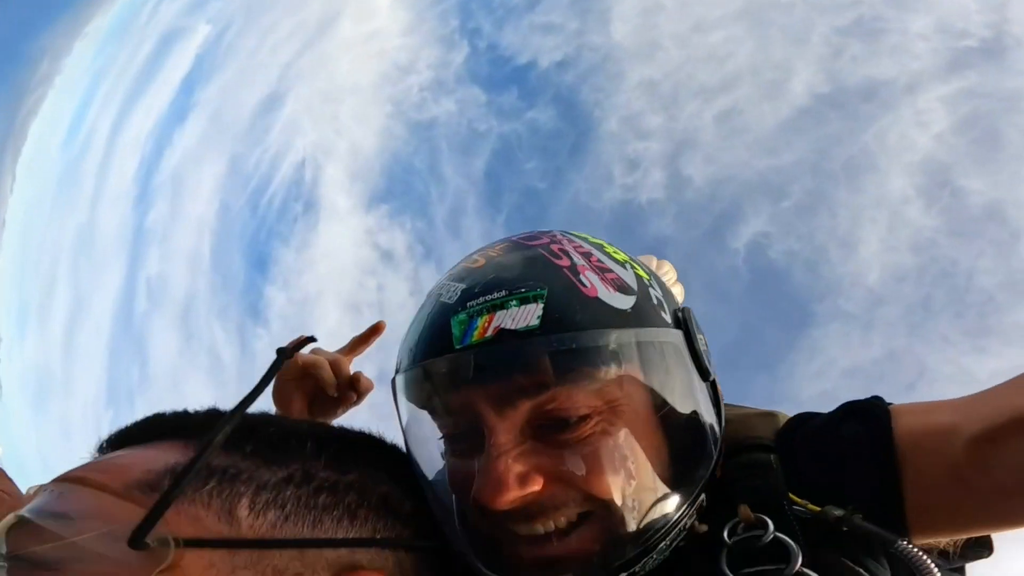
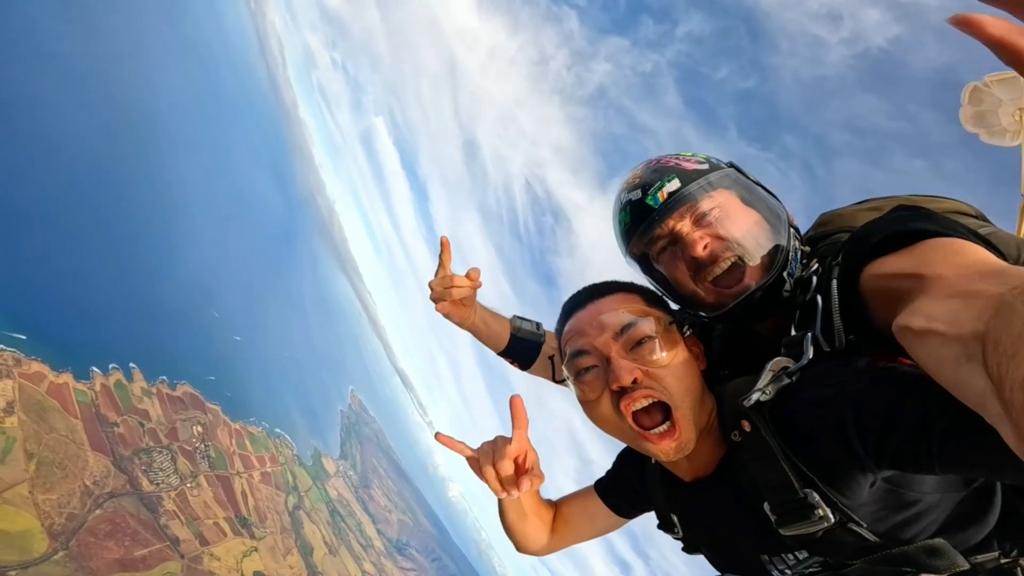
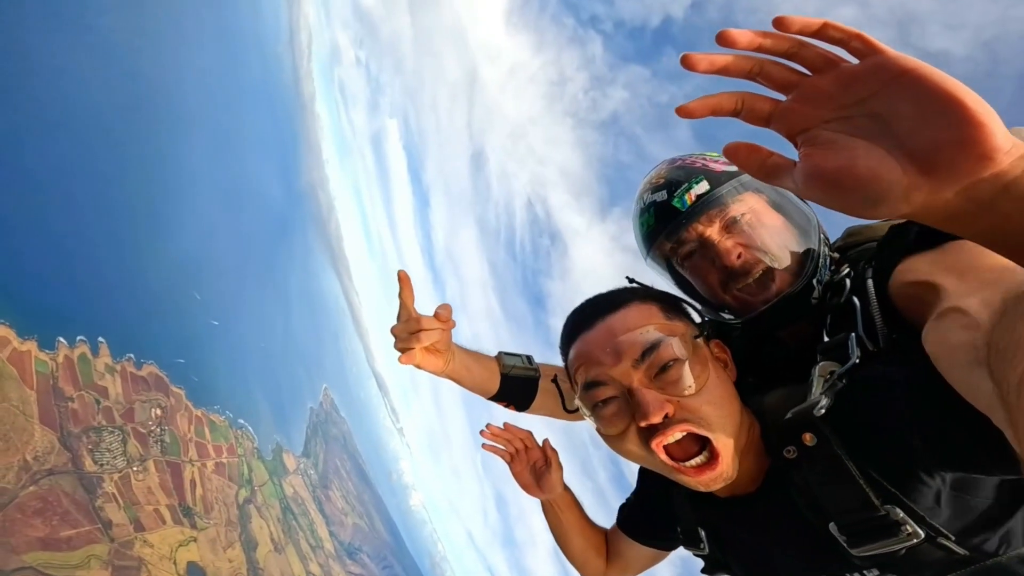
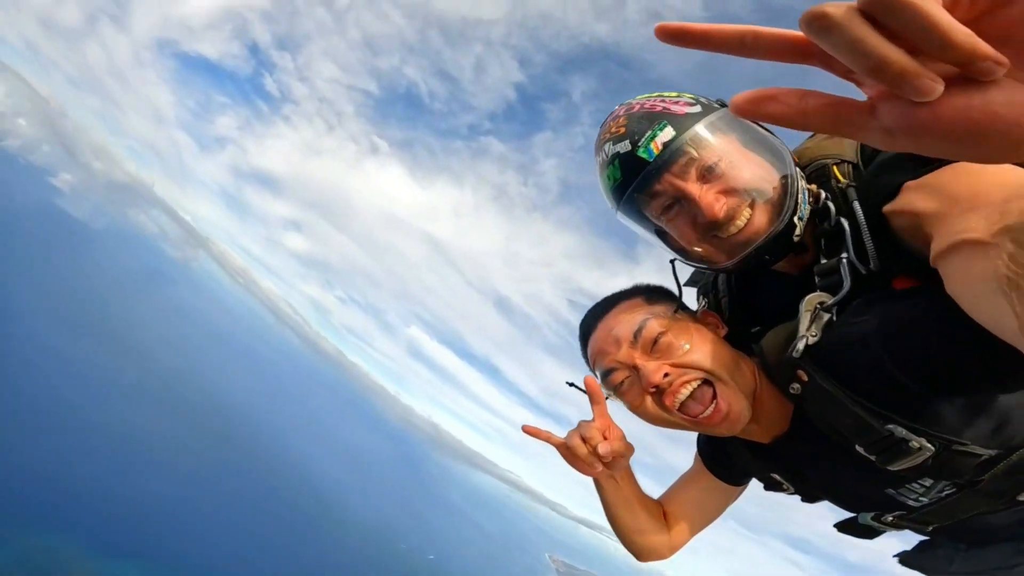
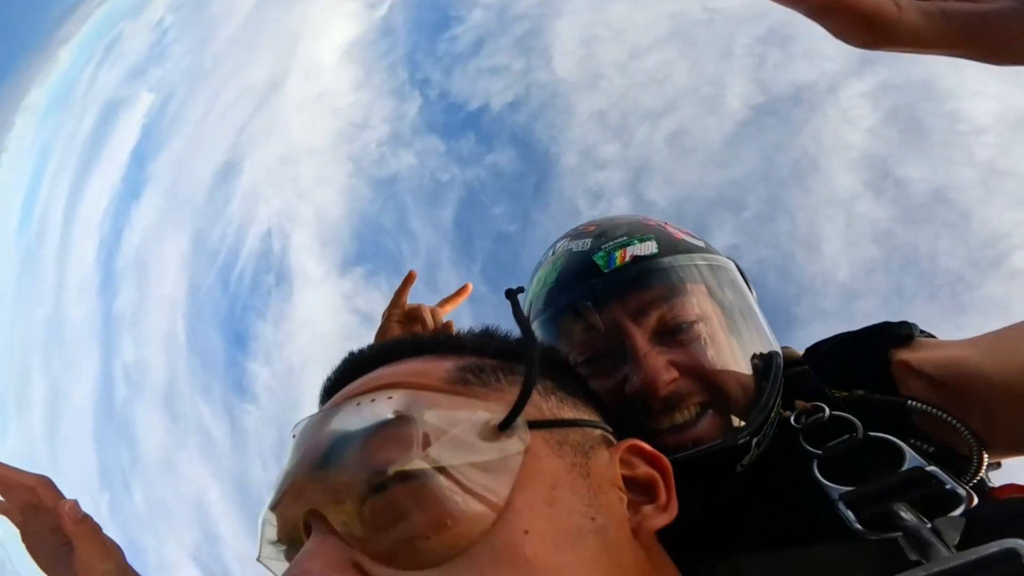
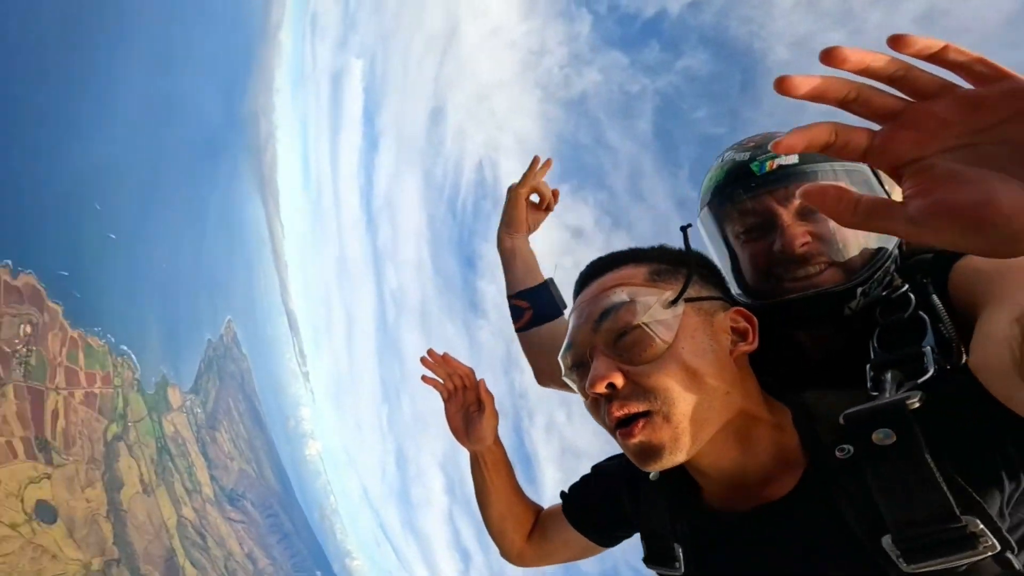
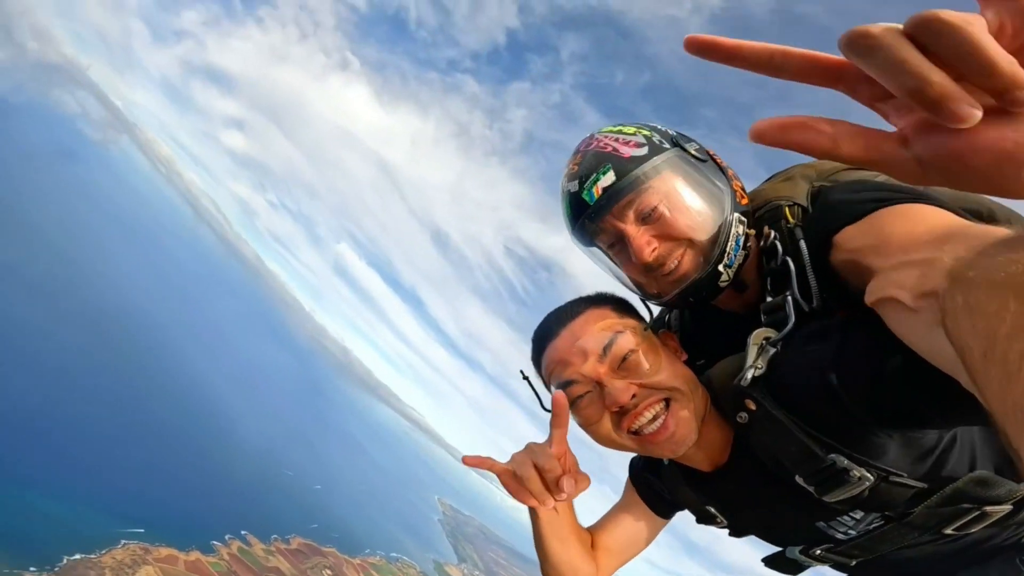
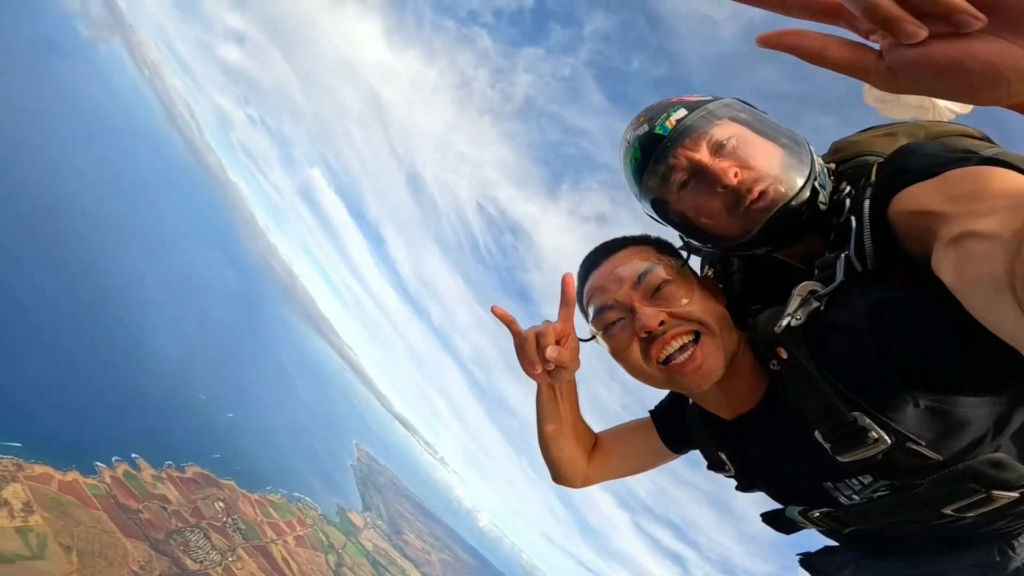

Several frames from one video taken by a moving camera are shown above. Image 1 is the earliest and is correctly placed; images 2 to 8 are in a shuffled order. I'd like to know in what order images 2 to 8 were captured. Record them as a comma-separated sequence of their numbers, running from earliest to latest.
5, 6, 3, 2, 8, 7, 4
